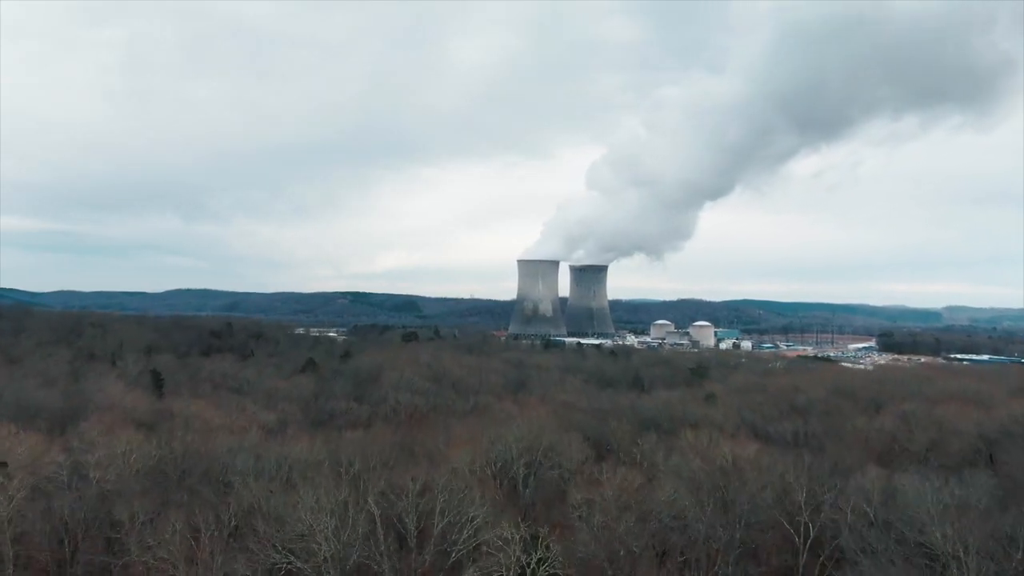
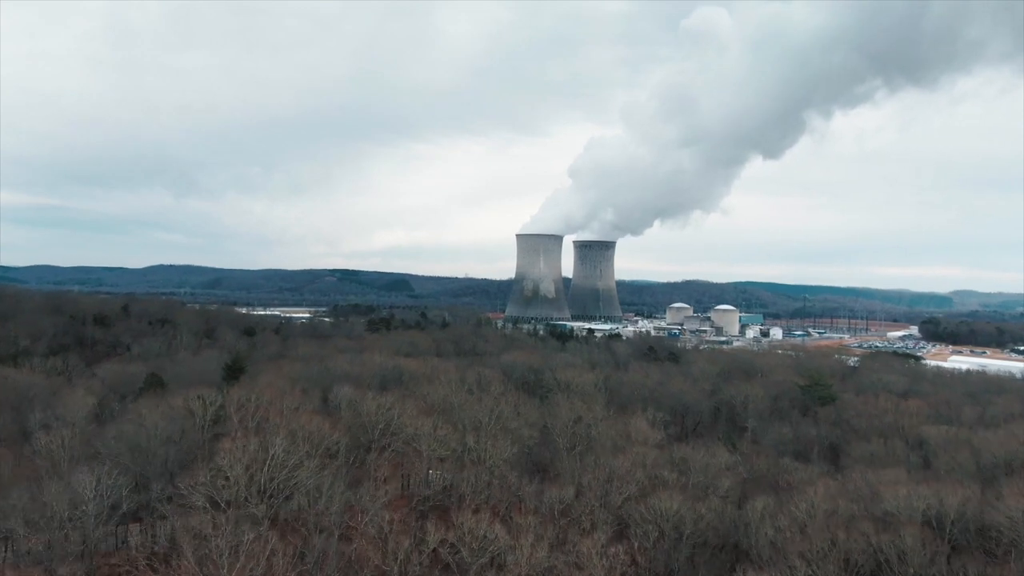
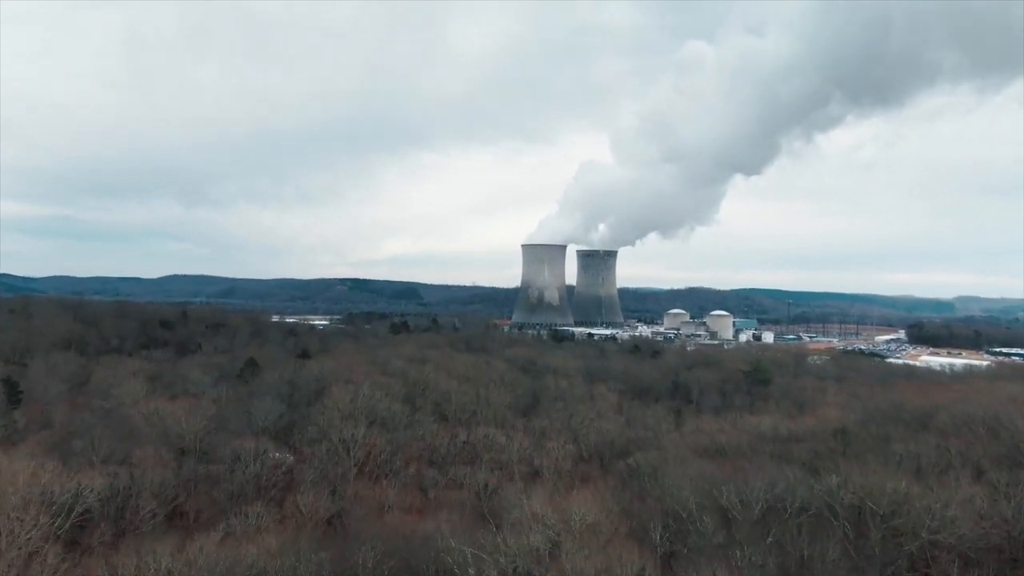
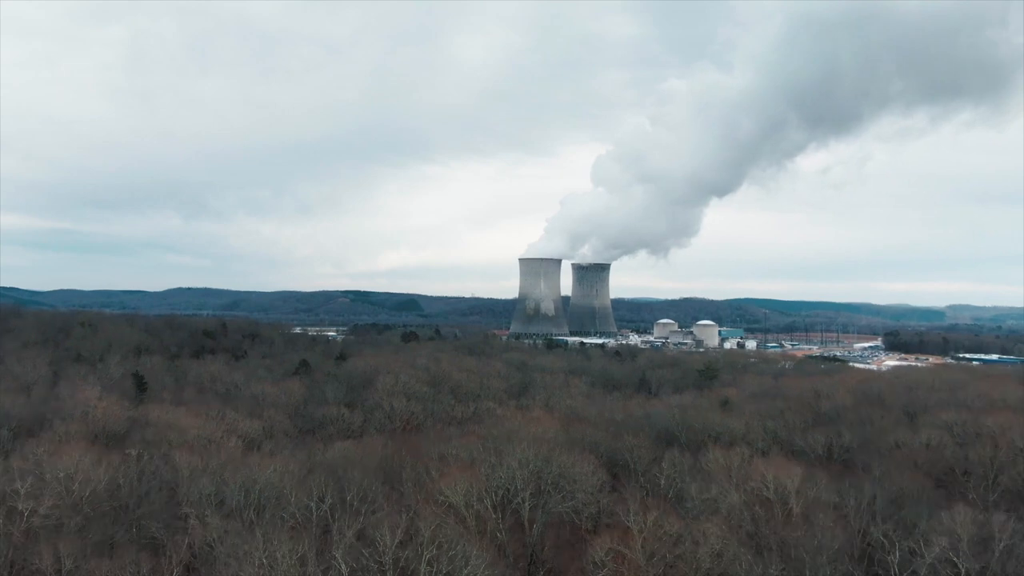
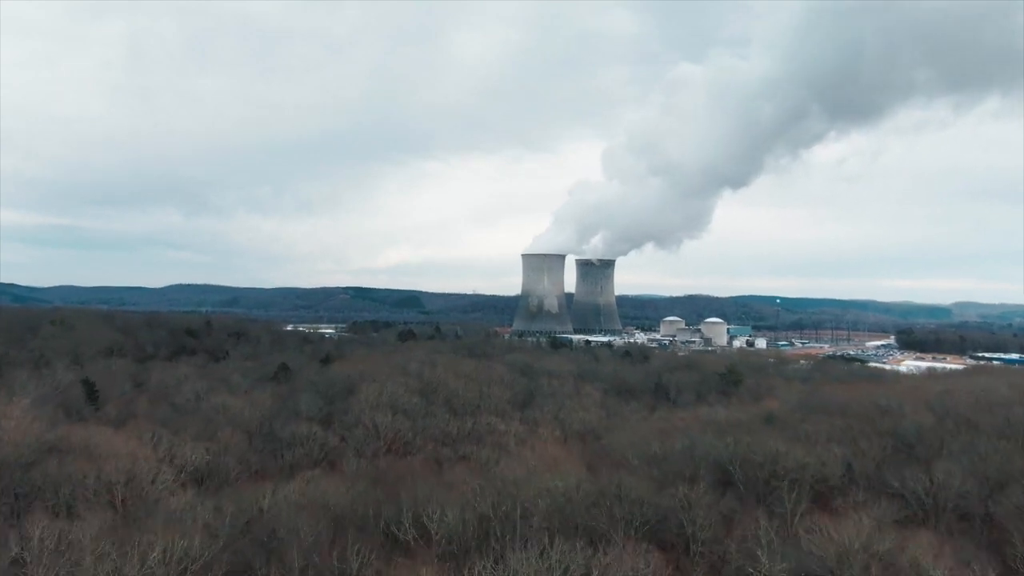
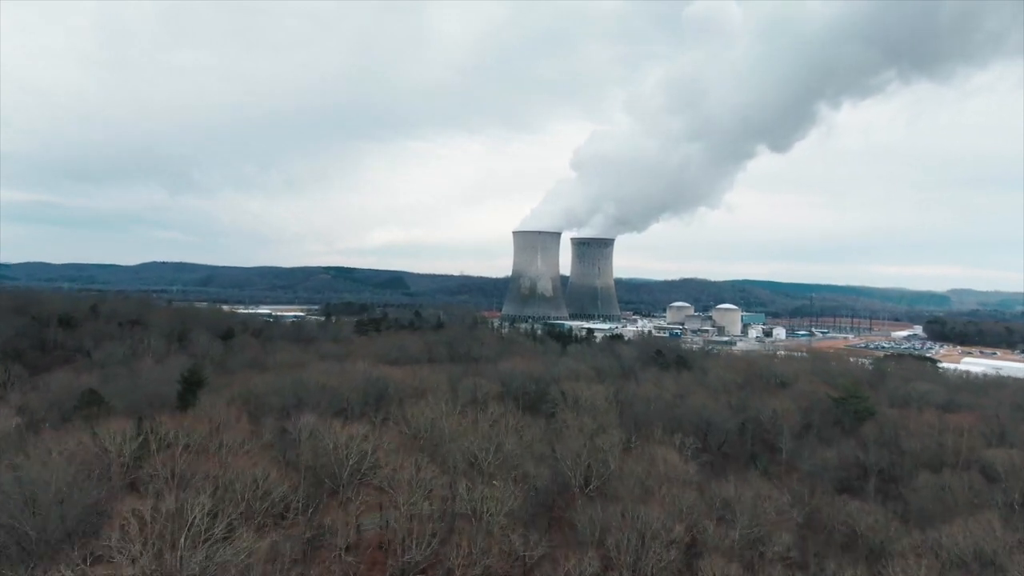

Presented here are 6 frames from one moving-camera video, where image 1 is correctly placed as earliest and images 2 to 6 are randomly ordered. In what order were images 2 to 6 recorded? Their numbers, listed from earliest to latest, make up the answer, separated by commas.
4, 5, 3, 2, 6
